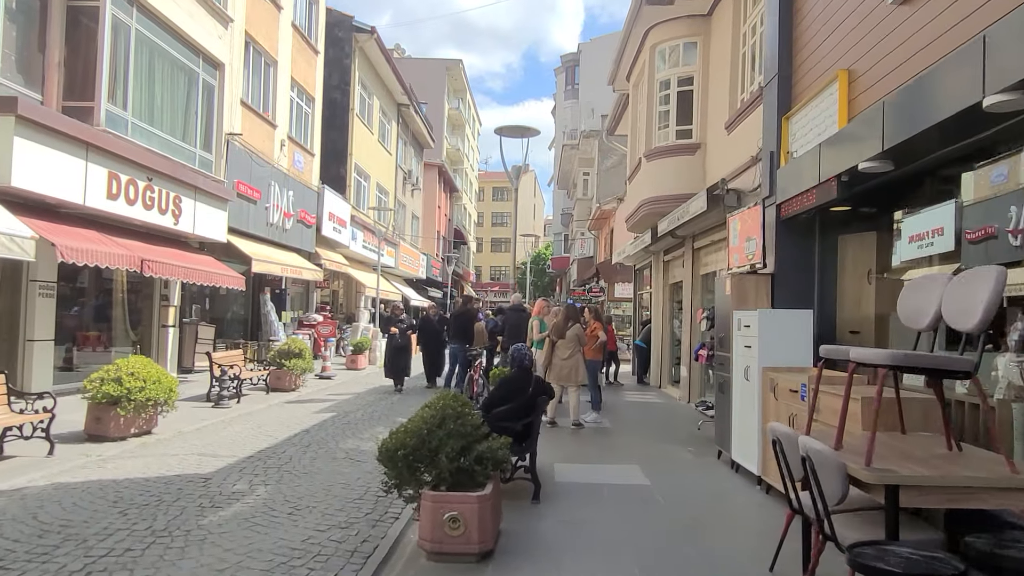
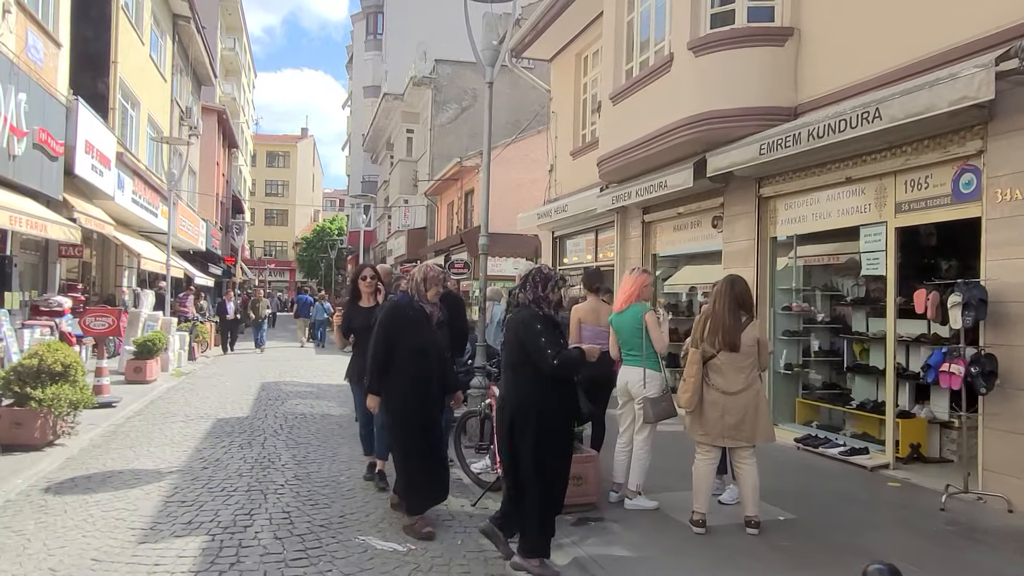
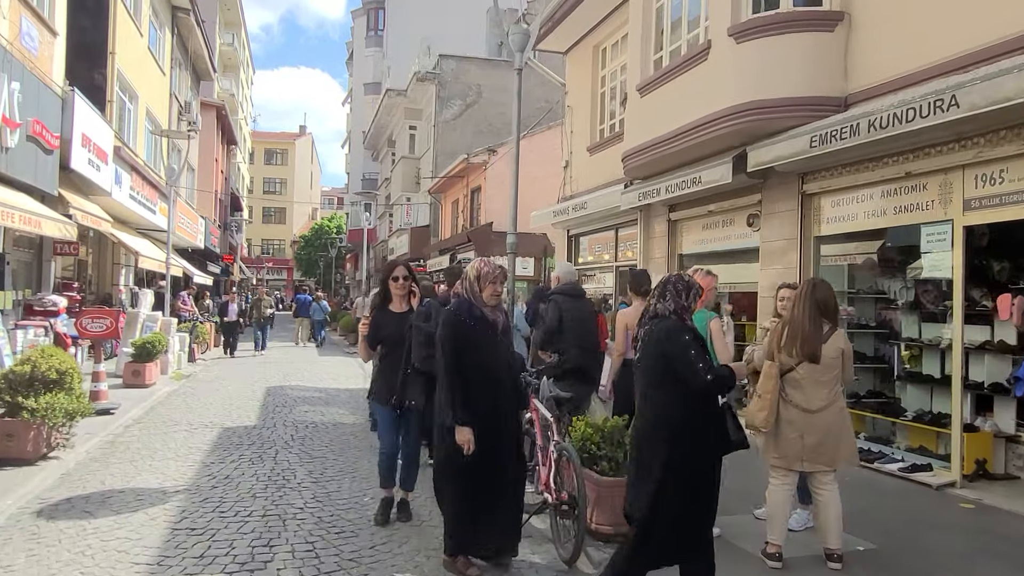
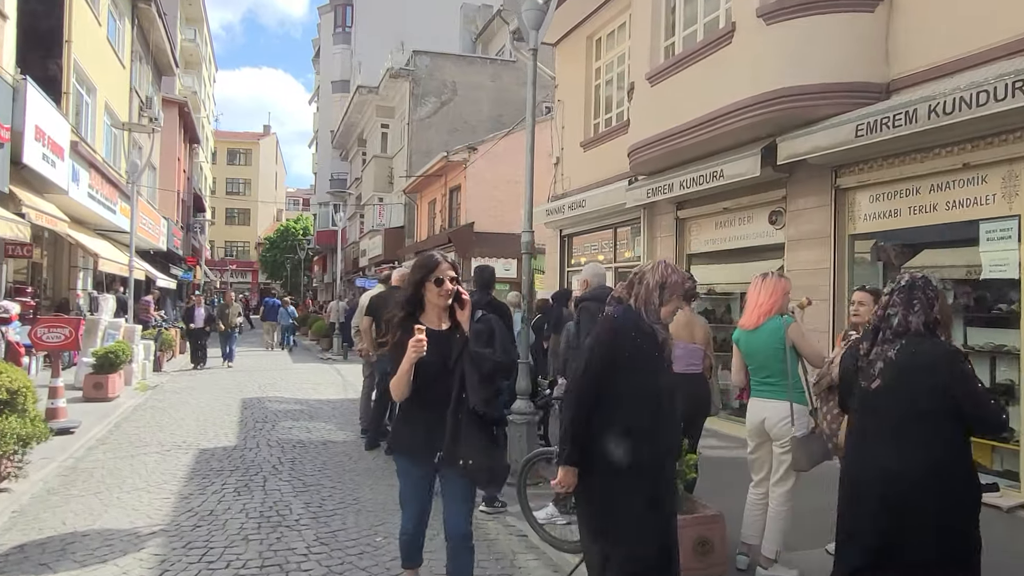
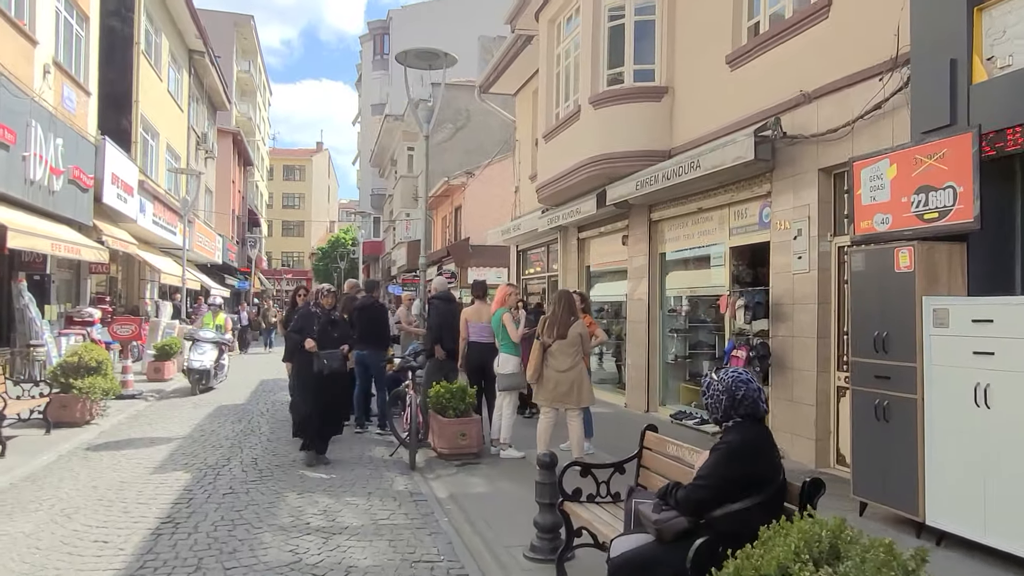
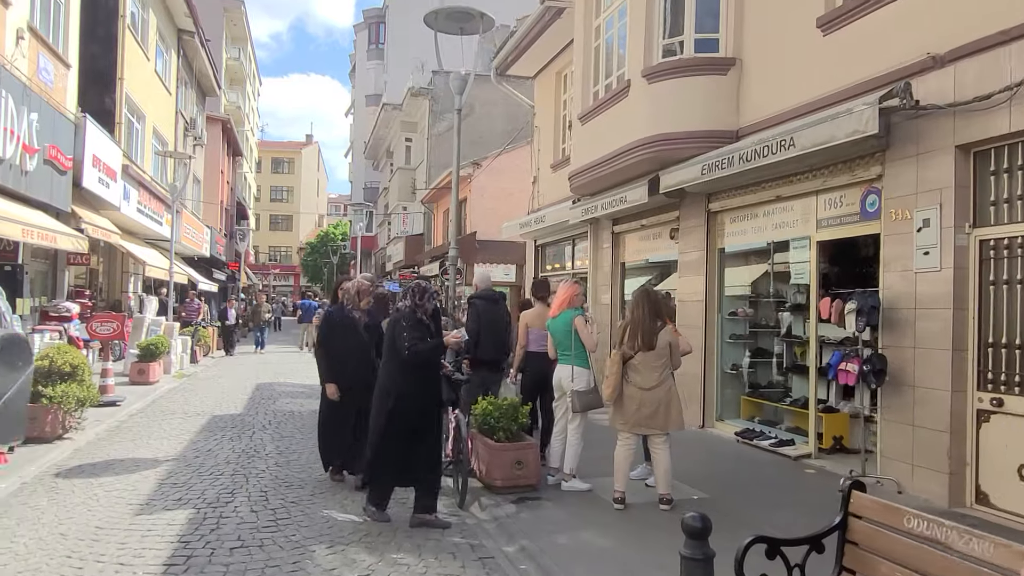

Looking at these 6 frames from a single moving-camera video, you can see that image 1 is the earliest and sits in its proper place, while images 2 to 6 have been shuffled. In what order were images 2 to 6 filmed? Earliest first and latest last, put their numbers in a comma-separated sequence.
5, 6, 2, 3, 4
